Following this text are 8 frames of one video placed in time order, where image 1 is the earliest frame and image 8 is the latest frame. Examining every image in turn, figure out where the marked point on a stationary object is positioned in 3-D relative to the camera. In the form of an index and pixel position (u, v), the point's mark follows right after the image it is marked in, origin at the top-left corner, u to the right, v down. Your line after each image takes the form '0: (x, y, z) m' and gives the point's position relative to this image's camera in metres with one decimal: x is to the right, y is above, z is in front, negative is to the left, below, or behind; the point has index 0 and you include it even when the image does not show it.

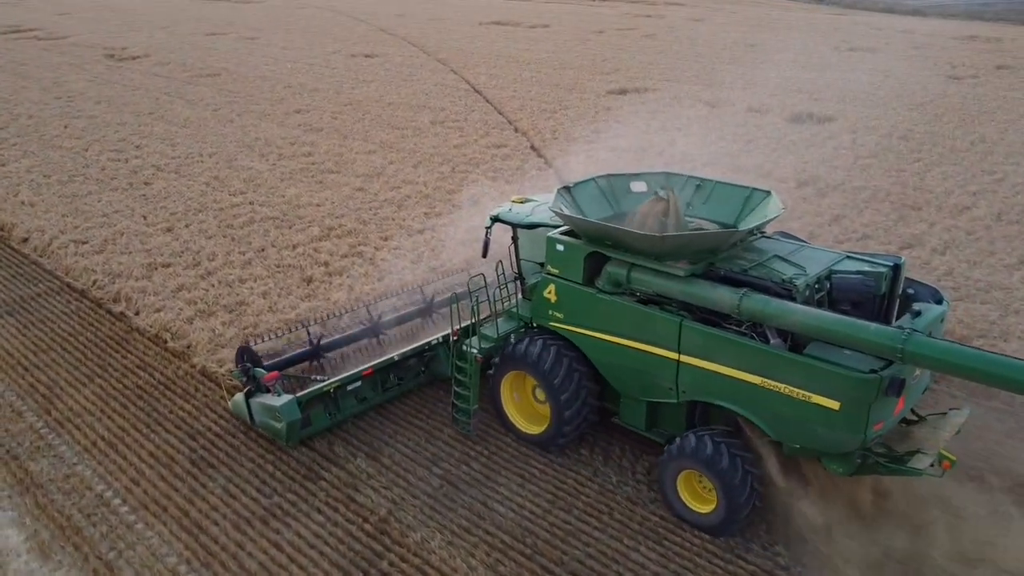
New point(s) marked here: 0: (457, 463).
0: (-0.4, -1.4, +6.6) m
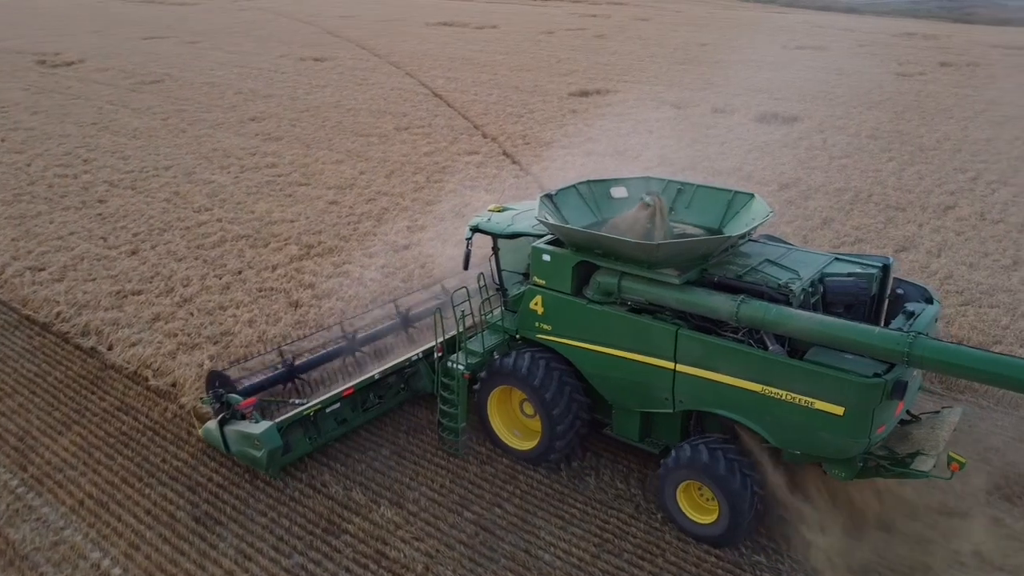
0: (-0.1, -1.7, +6.1) m
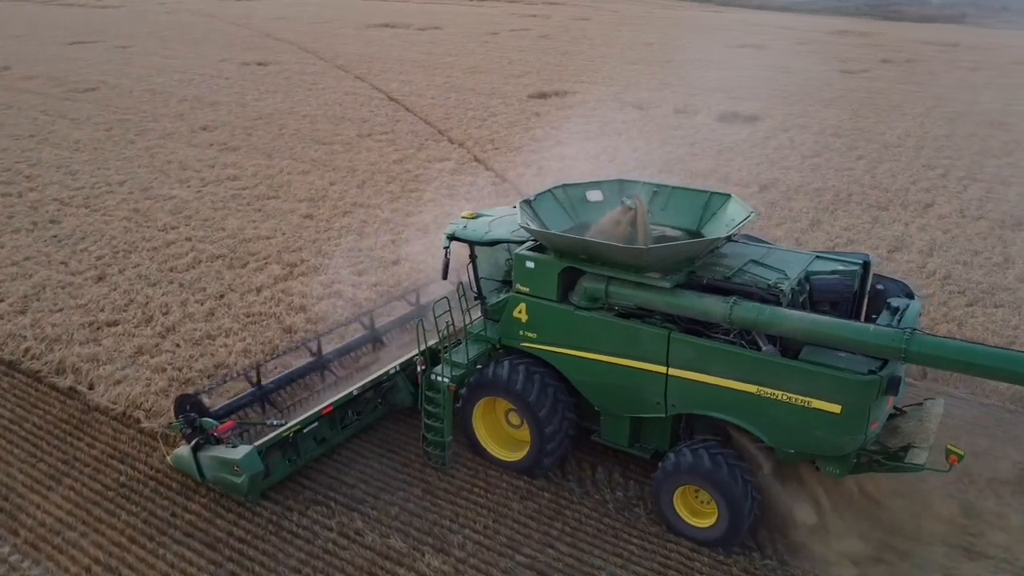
0: (+0.2, -1.8, +5.7) m
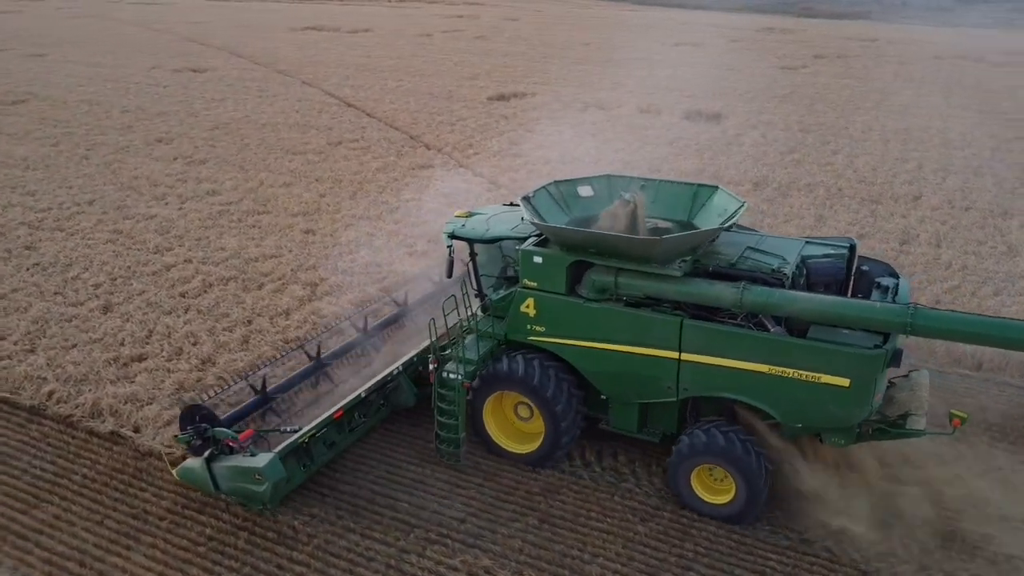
0: (+1.2, -1.9, +5.5) m
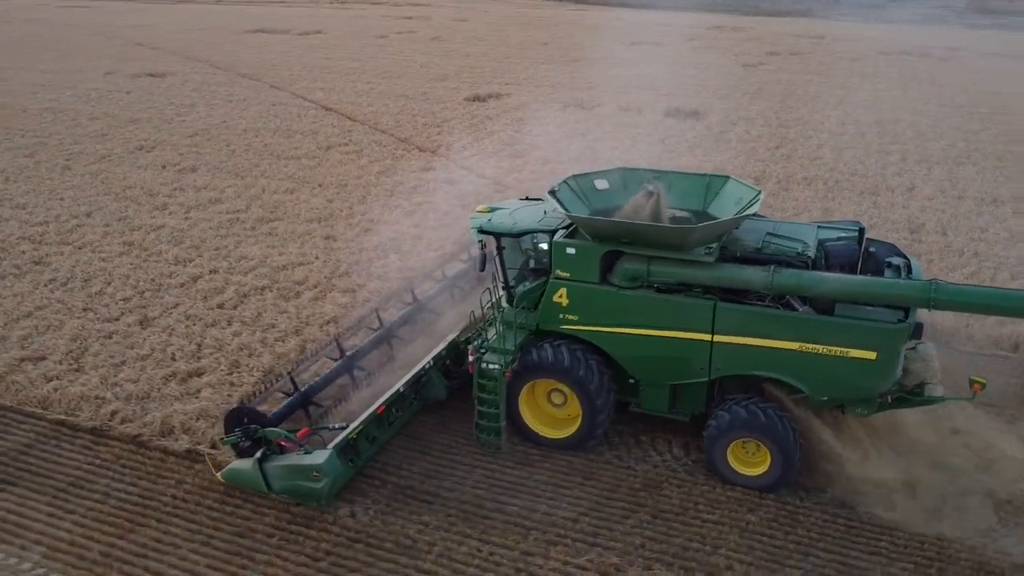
0: (+2.1, -1.9, +5.7) m
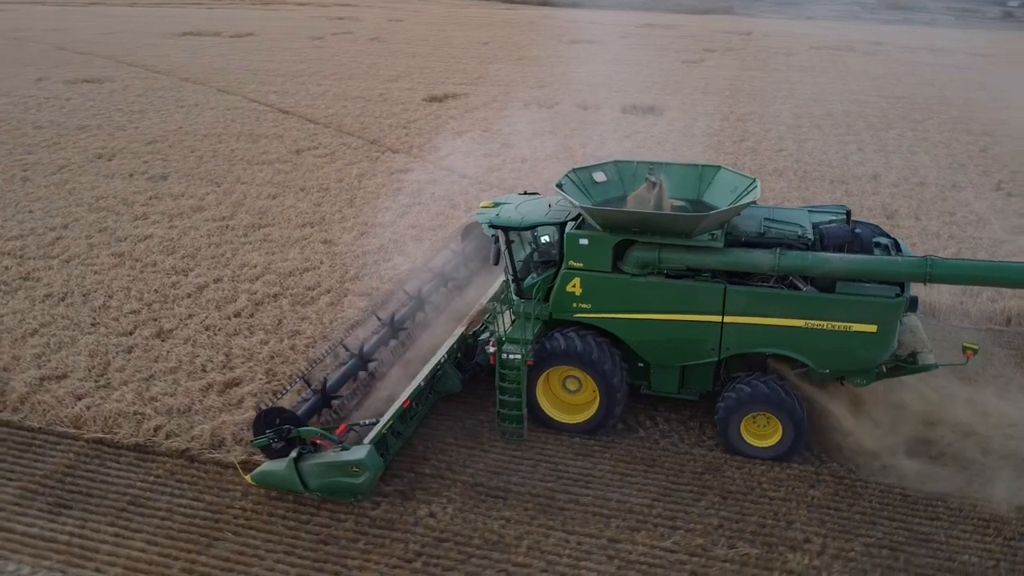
0: (+2.7, -1.8, +6.0) m
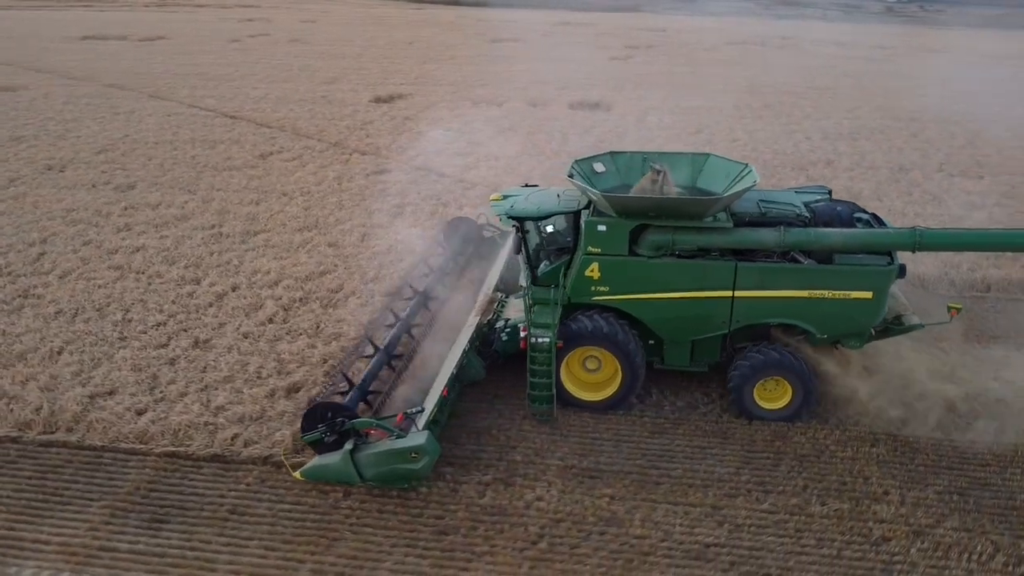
0: (+3.5, -1.5, +6.6) m
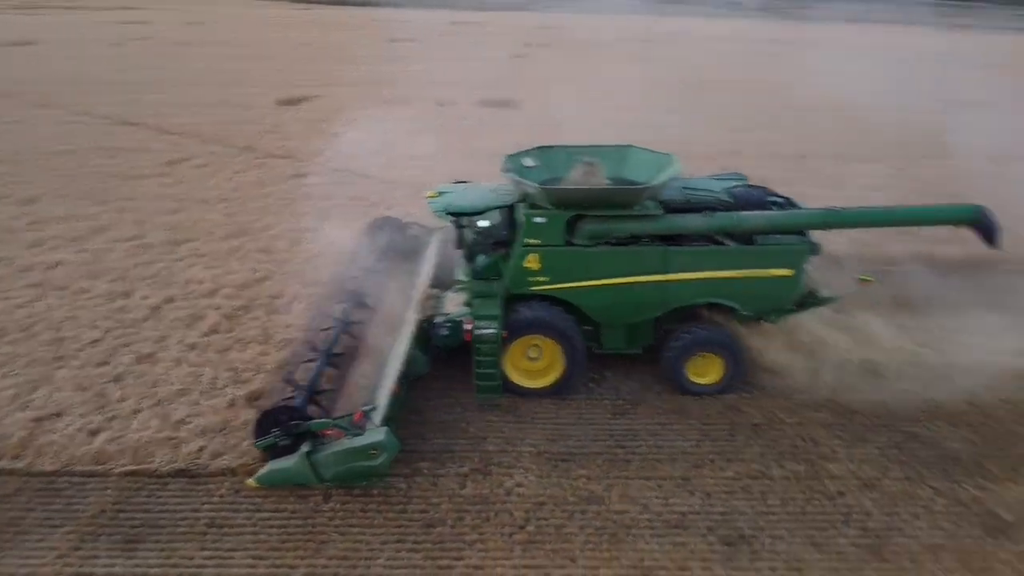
0: (+3.2, -1.3, +7.2) m
